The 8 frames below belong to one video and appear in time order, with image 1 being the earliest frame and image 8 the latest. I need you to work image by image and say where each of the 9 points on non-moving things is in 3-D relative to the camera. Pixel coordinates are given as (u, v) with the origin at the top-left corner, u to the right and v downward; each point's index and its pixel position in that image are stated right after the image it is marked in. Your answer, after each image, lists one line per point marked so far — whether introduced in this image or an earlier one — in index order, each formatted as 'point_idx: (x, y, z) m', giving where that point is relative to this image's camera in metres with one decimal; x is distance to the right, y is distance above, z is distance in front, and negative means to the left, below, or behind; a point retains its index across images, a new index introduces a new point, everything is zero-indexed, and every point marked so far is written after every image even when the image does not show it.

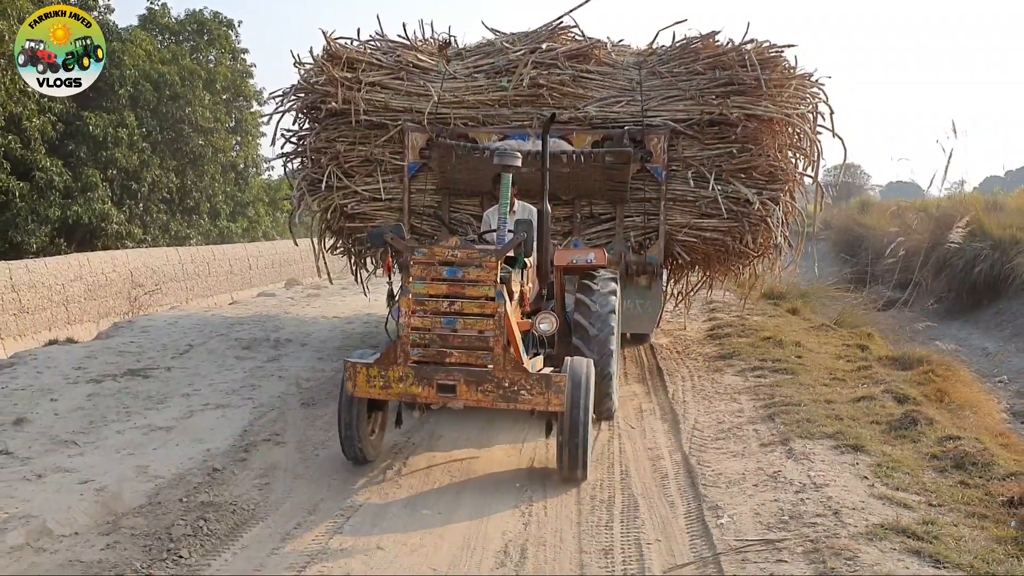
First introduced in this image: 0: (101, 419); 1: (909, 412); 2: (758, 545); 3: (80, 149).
0: (-2.3, -0.7, +5.4) m
1: (+2.1, -0.7, +5.2) m
2: (+0.8, -0.8, +3.2) m
3: (-6.1, +1.9, +13.5) m
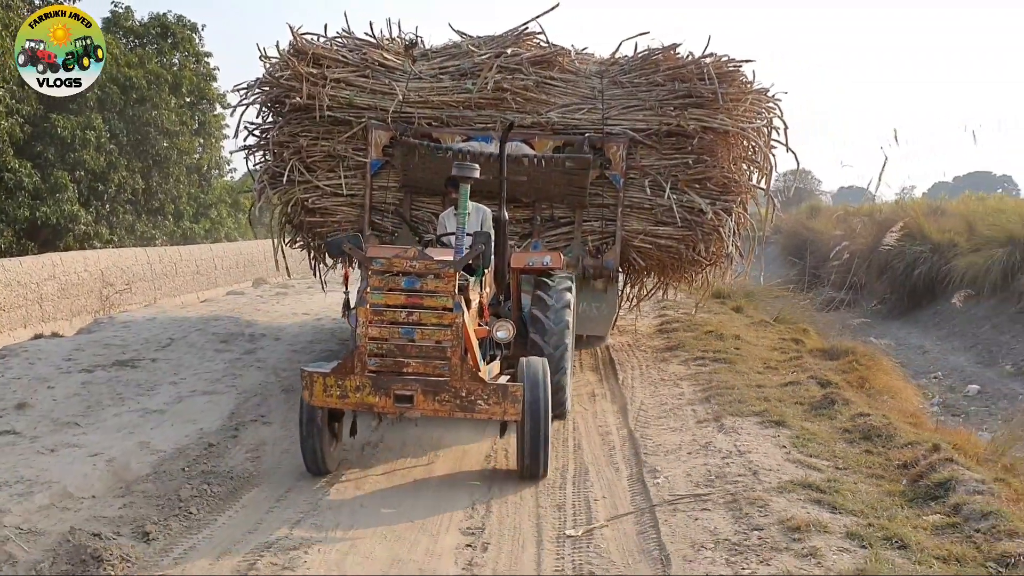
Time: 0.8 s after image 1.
0: (-2.5, -0.7, +5.9) m
1: (+1.9, -0.6, +5.8) m
2: (+0.7, -0.8, +3.8) m
3: (-6.7, +1.9, +13.8) m
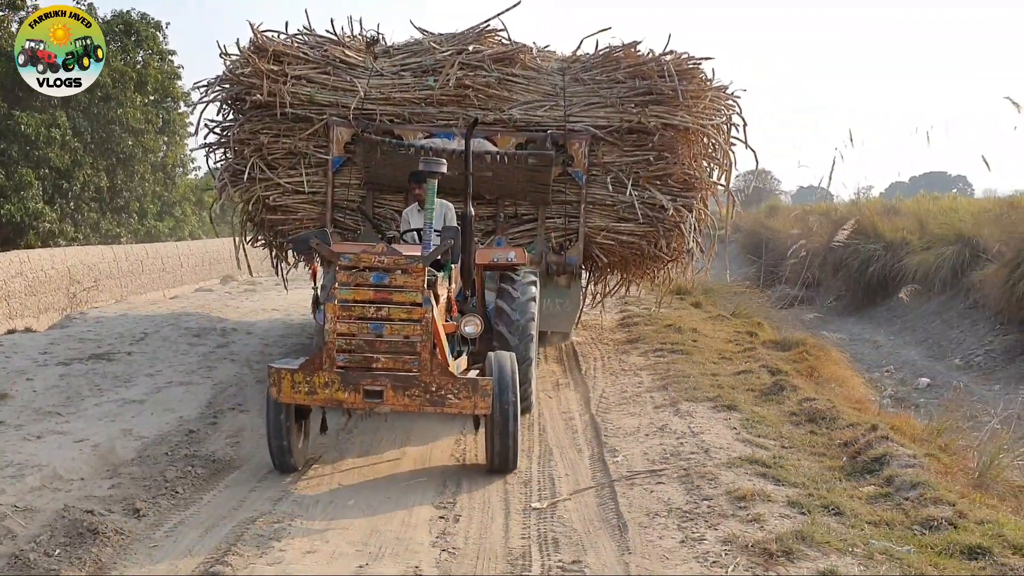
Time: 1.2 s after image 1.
0: (-2.7, -0.7, +6.1) m
1: (+1.7, -0.6, +6.1) m
2: (+0.6, -0.8, +4.1) m
3: (-7.1, +2.0, +13.8) m
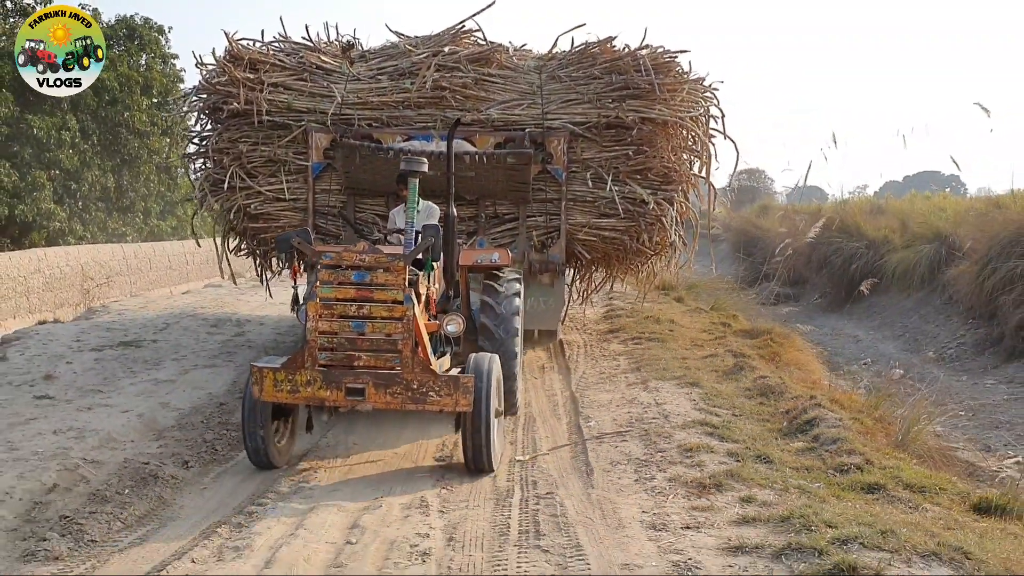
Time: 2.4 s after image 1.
0: (-2.8, -0.6, +6.8) m
1: (+1.6, -0.5, +6.9) m
2: (+0.5, -0.7, +4.9) m
3: (-7.3, +2.0, +14.5) m
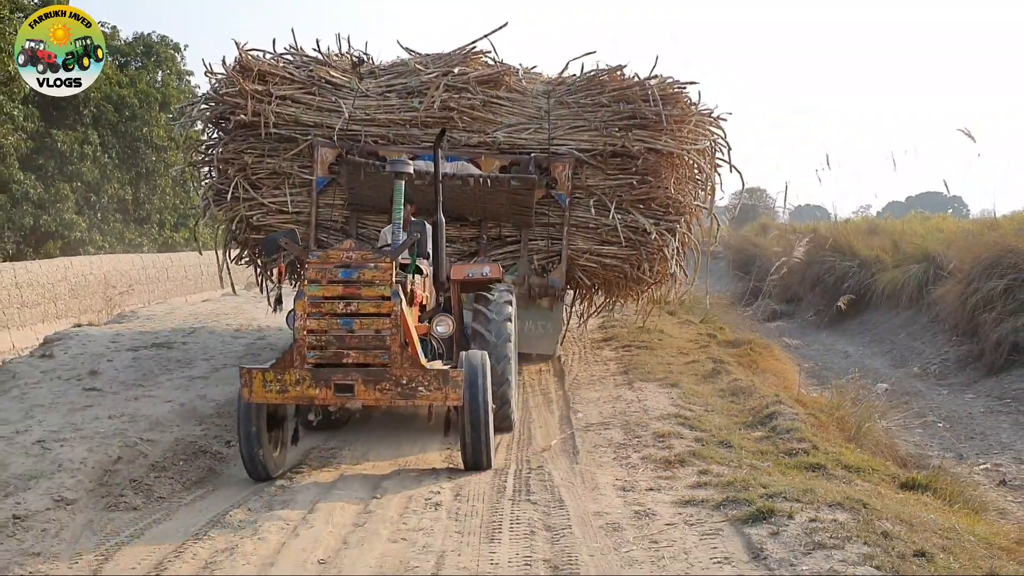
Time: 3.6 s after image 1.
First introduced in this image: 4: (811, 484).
0: (-2.8, -0.6, +7.5) m
1: (+1.6, -0.6, +7.6) m
2: (+0.5, -0.8, +5.6) m
3: (-7.2, +1.9, +15.3) m
4: (+1.2, -0.8, +4.0) m
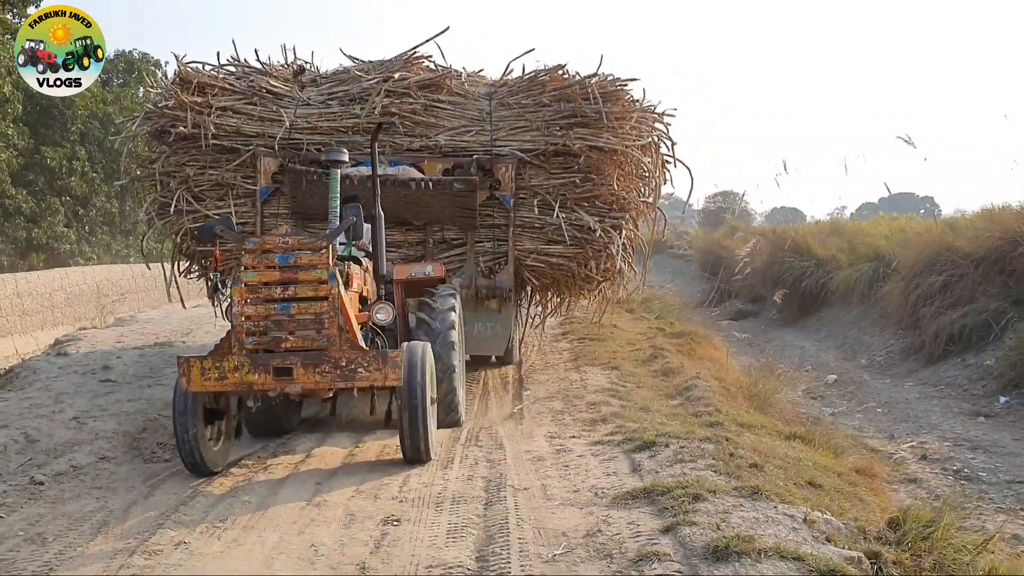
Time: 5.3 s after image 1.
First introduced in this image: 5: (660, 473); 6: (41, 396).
0: (-3.1, -0.7, +8.5) m
1: (+1.3, -0.6, +8.7) m
2: (+0.2, -0.7, +6.6) m
3: (-7.7, +1.8, +16.2) m
4: (+1.0, -0.7, +5.0) m
5: (+0.6, -0.7, +3.7) m
6: (-3.3, -0.8, +6.9) m
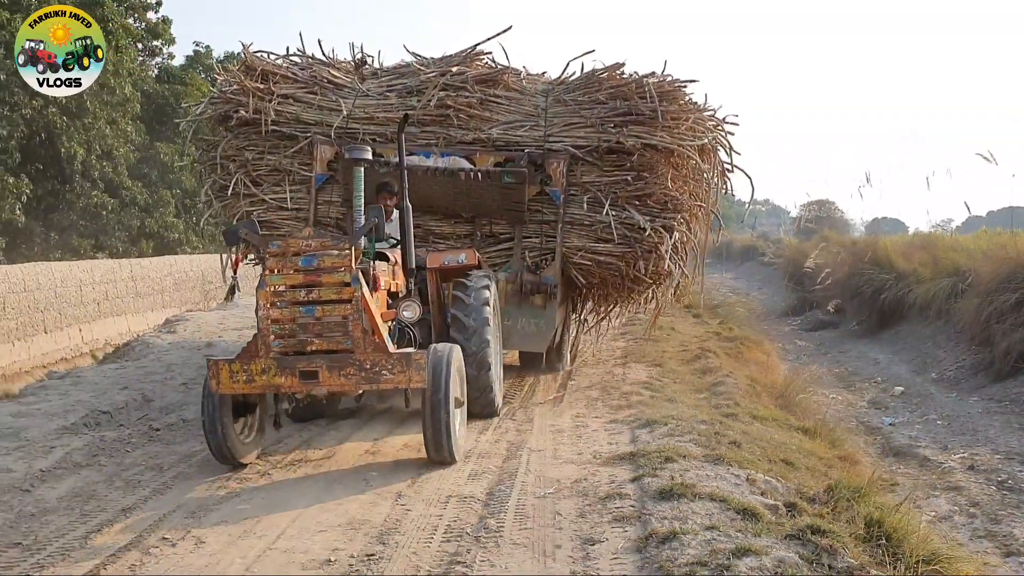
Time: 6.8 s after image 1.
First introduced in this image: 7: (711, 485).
0: (-2.5, -0.6, +9.6) m
1: (+1.8, -0.6, +9.4) m
2: (+0.6, -0.8, +7.4) m
3: (-6.4, +2.0, +17.7) m
4: (+1.2, -0.8, +5.8) m
5: (+0.6, -0.7, +4.5) m
6: (-2.9, -0.6, +8.1) m
7: (+0.7, -0.7, +3.6) m
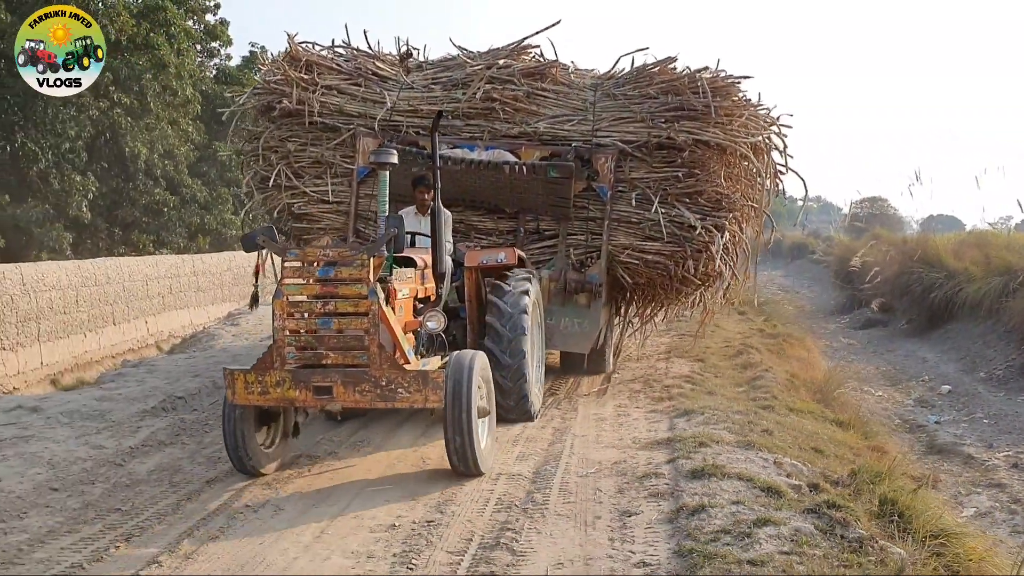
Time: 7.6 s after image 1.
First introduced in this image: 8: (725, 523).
0: (-2.1, -0.5, +10.0) m
1: (+2.3, -0.6, +9.6) m
2: (+0.9, -0.7, +7.7) m
3: (-5.5, +2.1, +18.3) m
4: (+1.5, -0.8, +6.1) m
5: (+0.9, -0.7, +4.8) m
6: (-2.5, -0.6, +8.6) m
7: (+0.9, -0.7, +3.9) m
8: (+0.7, -0.8, +3.2) m
